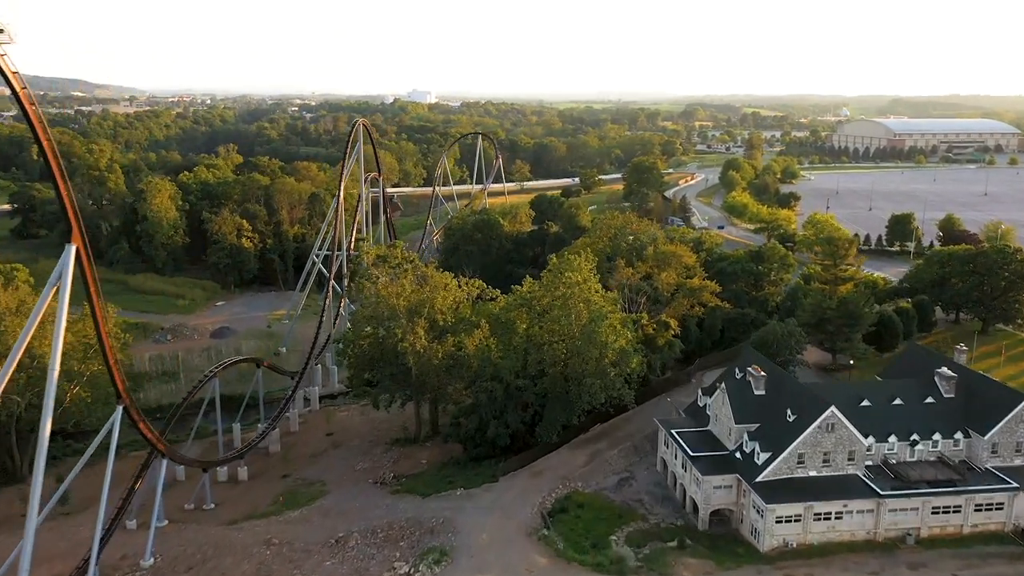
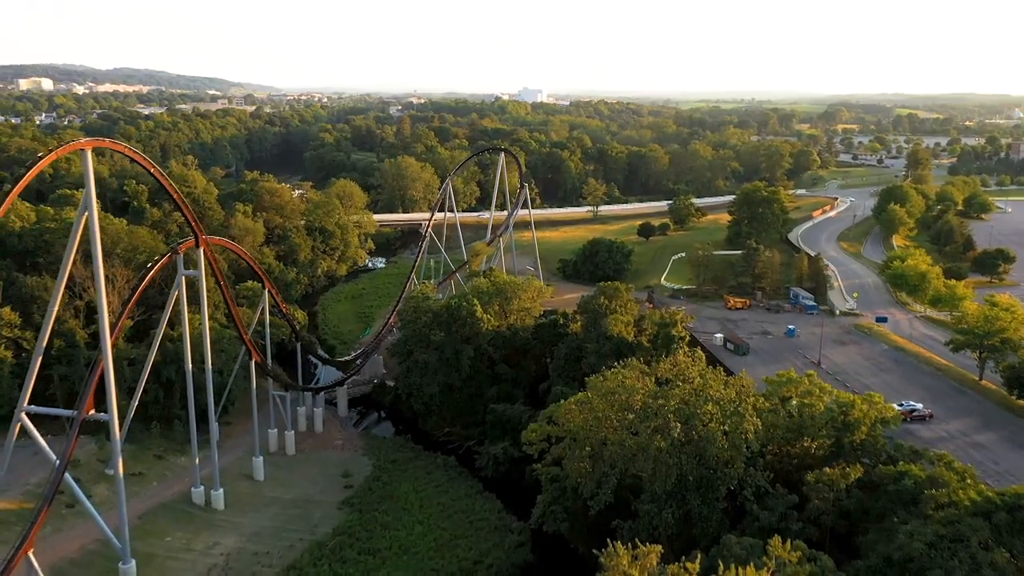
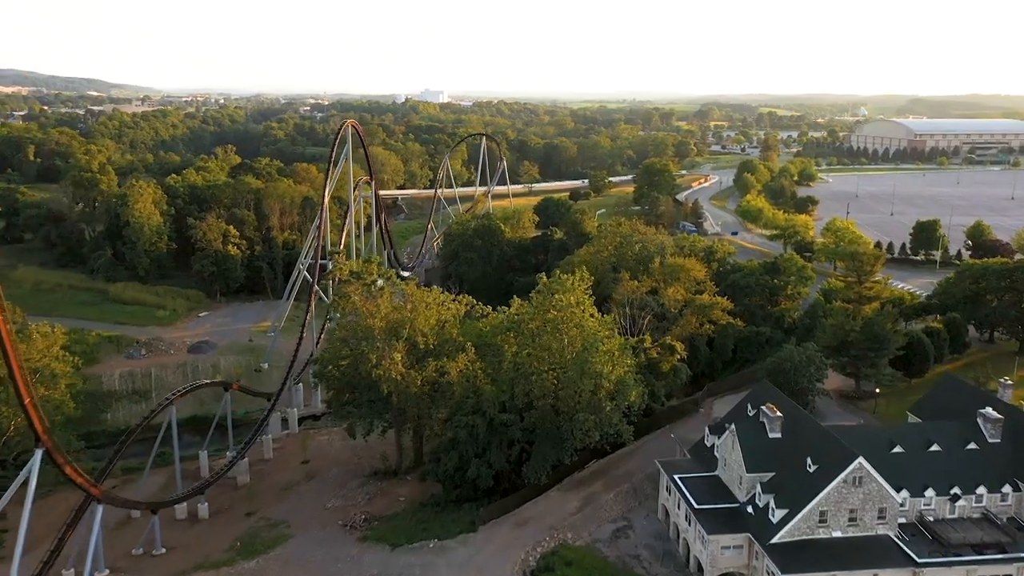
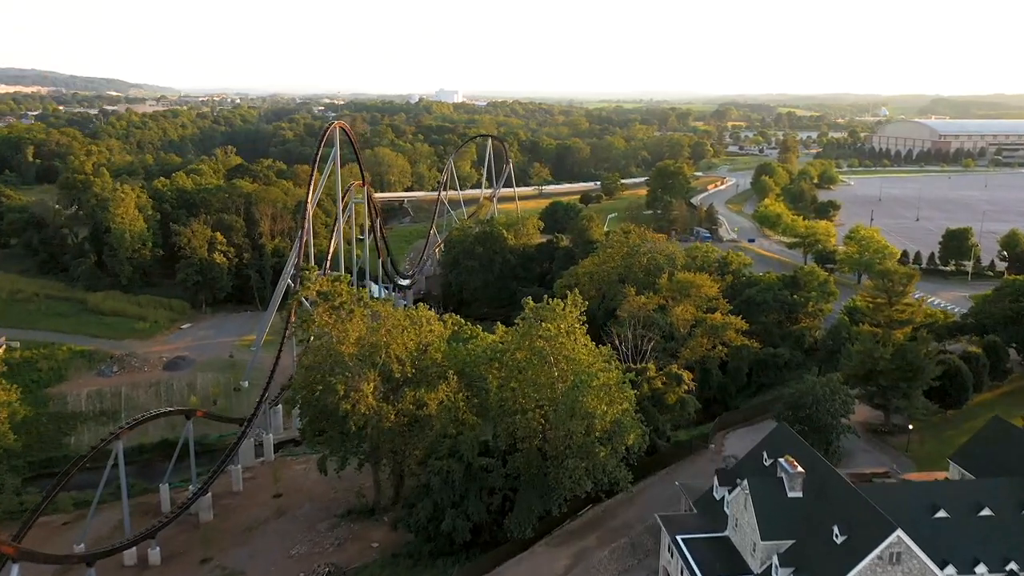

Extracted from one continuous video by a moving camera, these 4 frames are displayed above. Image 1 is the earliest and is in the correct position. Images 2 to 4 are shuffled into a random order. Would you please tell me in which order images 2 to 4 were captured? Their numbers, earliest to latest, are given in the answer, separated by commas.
3, 4, 2
